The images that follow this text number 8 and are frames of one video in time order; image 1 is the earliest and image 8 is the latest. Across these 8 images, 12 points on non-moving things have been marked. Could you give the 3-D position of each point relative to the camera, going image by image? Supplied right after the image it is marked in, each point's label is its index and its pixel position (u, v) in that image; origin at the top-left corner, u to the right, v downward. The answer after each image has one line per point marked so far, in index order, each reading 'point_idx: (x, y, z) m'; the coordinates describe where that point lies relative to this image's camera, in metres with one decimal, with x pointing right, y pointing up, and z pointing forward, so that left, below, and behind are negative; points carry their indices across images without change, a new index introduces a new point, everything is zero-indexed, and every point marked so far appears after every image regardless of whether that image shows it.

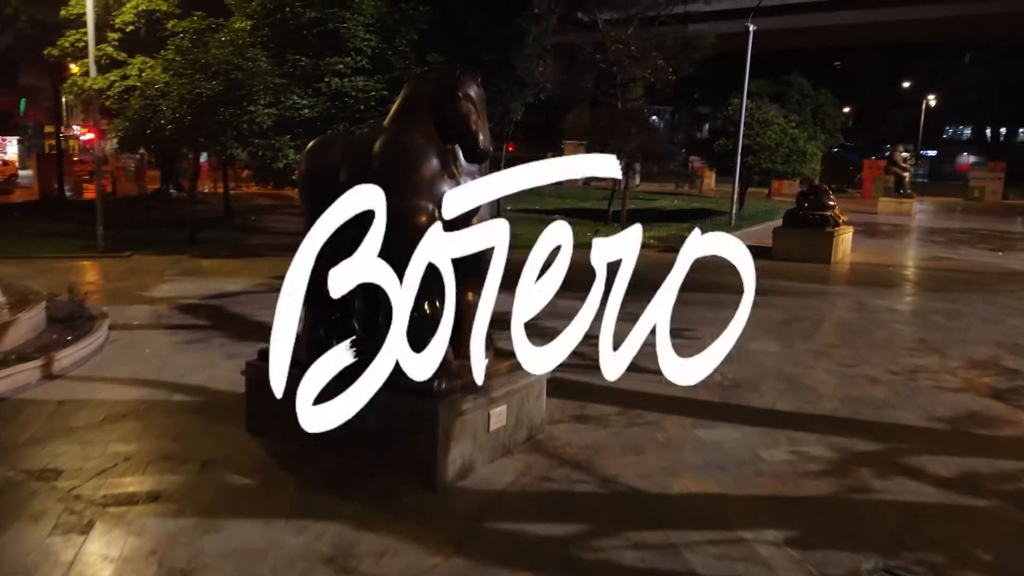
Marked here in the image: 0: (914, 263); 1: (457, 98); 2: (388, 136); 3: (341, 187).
0: (+7.8, +0.5, +15.6) m
1: (-0.3, +1.2, +5.0) m
2: (-0.8, +1.0, +5.0) m
3: (-1.1, +0.7, +5.2) m
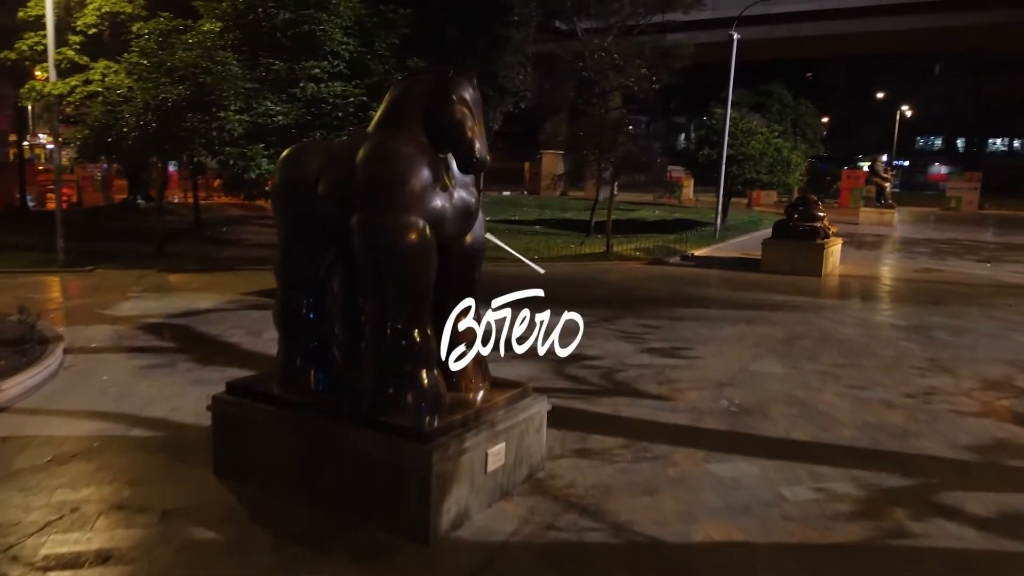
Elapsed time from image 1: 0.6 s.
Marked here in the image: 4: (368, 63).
0: (+7.5, +0.2, +15.3) m
1: (-0.3, +1.0, +4.5) m
2: (-0.8, +0.8, +4.5) m
3: (-1.1, +0.5, +4.7) m
4: (-1.7, +2.7, +9.8) m
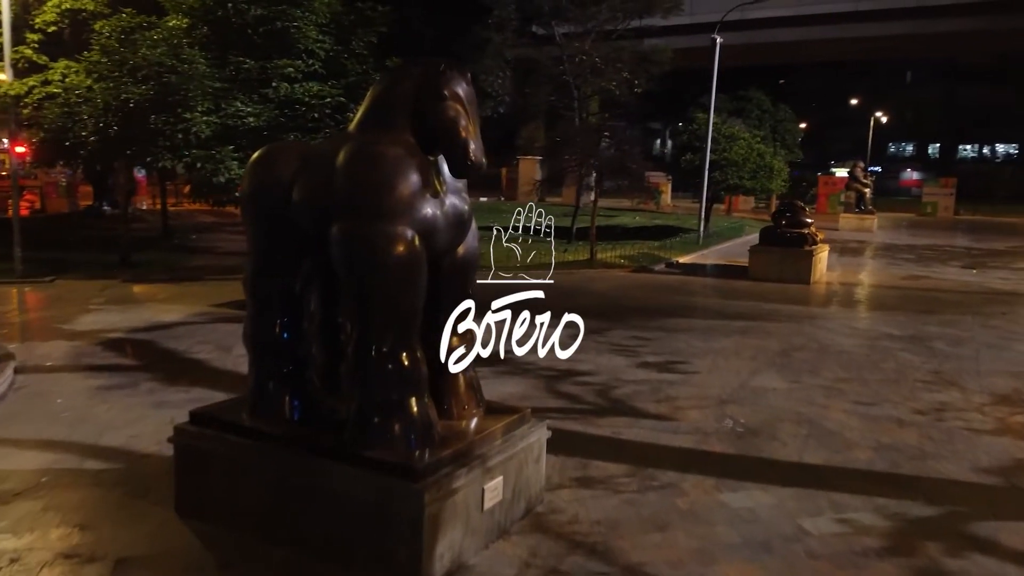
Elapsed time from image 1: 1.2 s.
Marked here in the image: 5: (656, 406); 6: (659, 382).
0: (+7.2, +0.1, +15.1) m
1: (-0.3, +1.0, +4.0) m
2: (-0.8, +0.7, +4.0) m
3: (-1.1, +0.4, +4.2) m
4: (-1.9, +2.6, +9.3) m
5: (+1.2, -1.0, +6.7) m
6: (+1.3, -0.9, +7.4) m
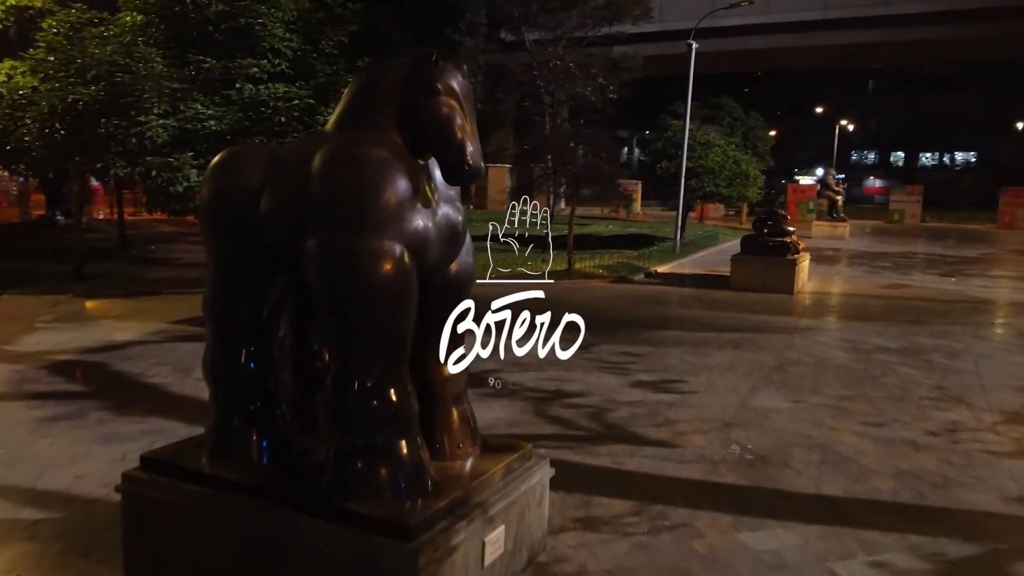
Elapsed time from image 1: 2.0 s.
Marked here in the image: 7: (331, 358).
0: (+6.7, -0.1, +14.9) m
1: (-0.3, +0.8, +3.5) m
2: (-0.8, +0.6, +3.5) m
3: (-1.1, +0.3, +3.6) m
4: (-2.1, +2.4, +8.7) m
5: (+1.1, -1.1, +6.3) m
6: (+1.2, -1.0, +6.9) m
7: (-0.8, -0.3, +3.5) m
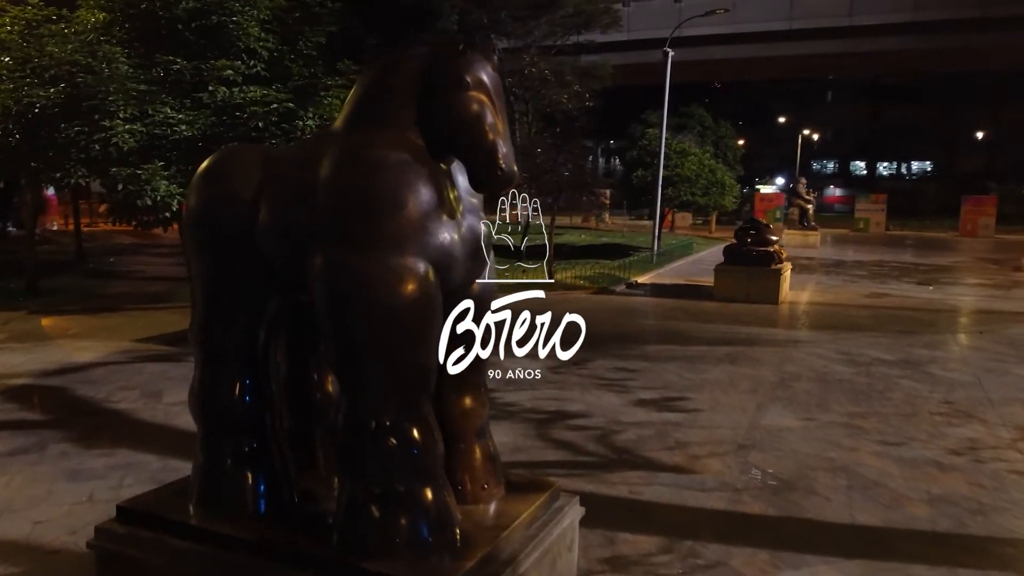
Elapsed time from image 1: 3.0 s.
0: (+6.3, -0.2, +14.7) m
1: (-0.2, +0.8, +3.1) m
2: (-0.6, +0.5, +3.0) m
3: (-1.0, +0.2, +3.2) m
4: (-2.3, +2.3, +8.2) m
5: (+1.1, -1.2, +5.9) m
6: (+1.2, -1.1, +6.5) m
7: (-0.6, -0.4, +3.0) m
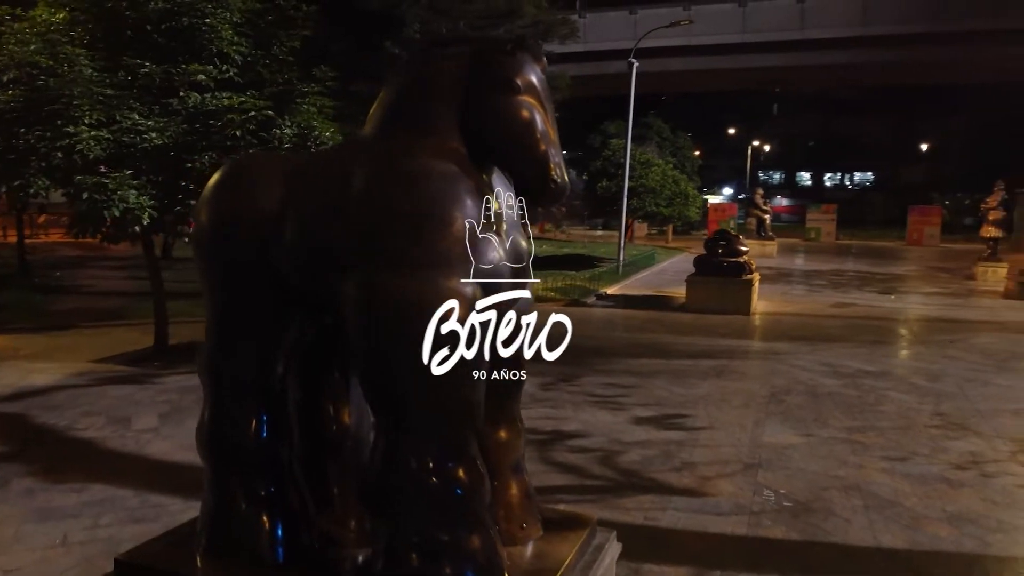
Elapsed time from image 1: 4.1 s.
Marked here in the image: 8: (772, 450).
0: (+5.8, -0.4, +14.9) m
1: (0.0, +0.7, +2.8) m
2: (-0.4, +0.5, +2.7) m
3: (-0.8, +0.1, +2.8) m
4: (-2.4, +2.1, +7.8) m
5: (+1.1, -1.3, +5.7) m
6: (+1.2, -1.2, +6.3) m
7: (-0.4, -0.5, +2.7) m
8: (+2.0, -1.3, +6.3) m
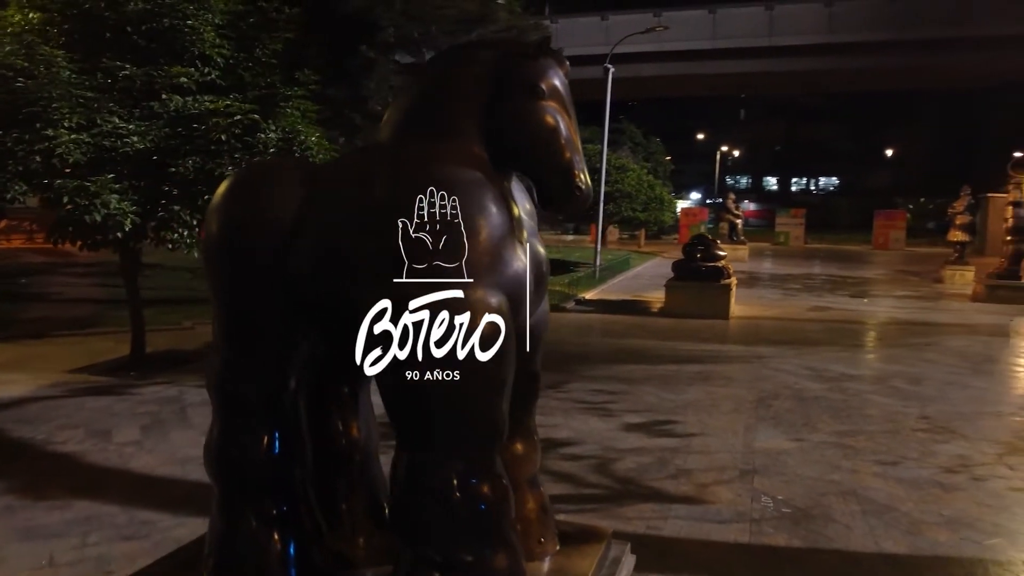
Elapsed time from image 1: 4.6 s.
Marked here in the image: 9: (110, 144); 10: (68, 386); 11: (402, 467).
0: (+5.4, -0.5, +15.0) m
1: (+0.1, +0.6, +2.7) m
2: (-0.4, +0.4, +2.7) m
3: (-0.7, +0.1, +2.7) m
4: (-2.5, +2.0, +7.7) m
5: (+1.1, -1.4, +5.6) m
6: (+1.1, -1.3, +6.3) m
7: (-0.4, -0.5, +2.6) m
8: (+2.0, -1.3, +6.3) m
9: (-3.6, +1.3, +7.2) m
10: (-4.3, -0.9, +7.9) m
11: (-0.4, -0.6, +2.6) m
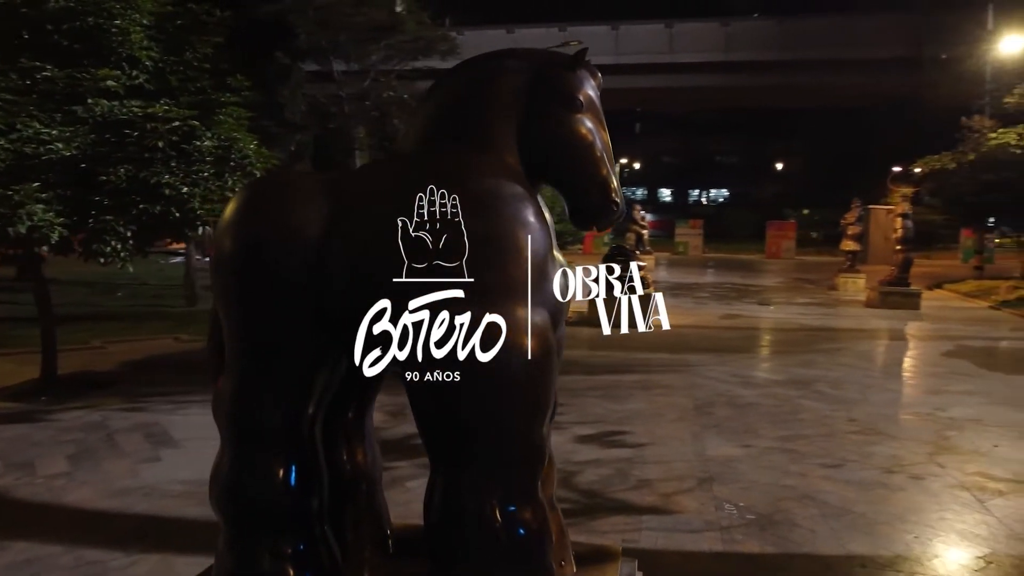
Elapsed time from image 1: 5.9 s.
0: (+3.9, -0.7, +15.5) m
1: (+0.2, +0.6, +2.7) m
2: (-0.2, +0.4, +2.5) m
3: (-0.6, 0.0, +2.6) m
4: (-3.0, +1.9, +7.3) m
5: (+0.9, -1.4, +5.6) m
6: (+0.8, -1.4, +6.3) m
7: (-0.2, -0.6, +2.5) m
8: (+1.6, -1.4, +6.4) m
9: (-4.0, +1.1, +6.6) m
10: (-4.8, -1.1, +7.2) m
11: (-0.2, -0.6, +2.5) m
